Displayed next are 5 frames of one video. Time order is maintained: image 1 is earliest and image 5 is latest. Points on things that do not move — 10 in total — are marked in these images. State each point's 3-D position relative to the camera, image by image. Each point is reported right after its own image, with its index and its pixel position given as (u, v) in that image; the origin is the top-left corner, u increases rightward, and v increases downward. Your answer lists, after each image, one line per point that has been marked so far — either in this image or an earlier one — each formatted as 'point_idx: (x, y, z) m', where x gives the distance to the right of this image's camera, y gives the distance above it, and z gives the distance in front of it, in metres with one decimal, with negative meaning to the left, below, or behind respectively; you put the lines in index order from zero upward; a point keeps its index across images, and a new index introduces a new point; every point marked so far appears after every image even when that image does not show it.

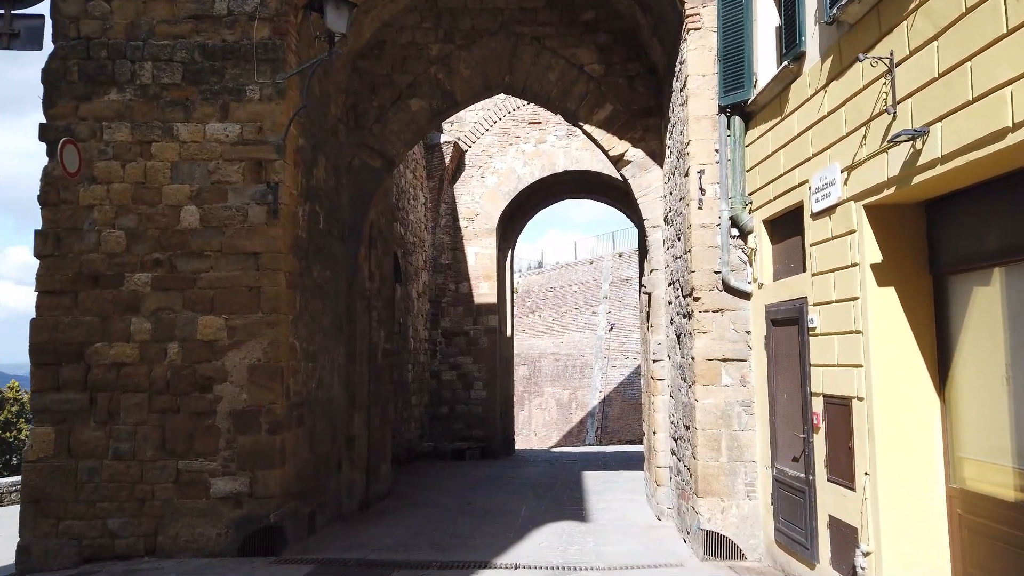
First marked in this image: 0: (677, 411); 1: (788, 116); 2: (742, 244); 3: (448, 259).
0: (+1.2, -0.9, +5.6) m
1: (+1.6, +1.0, +4.2) m
2: (+1.5, +0.3, +4.9) m
3: (-1.1, +0.5, +12.2) m
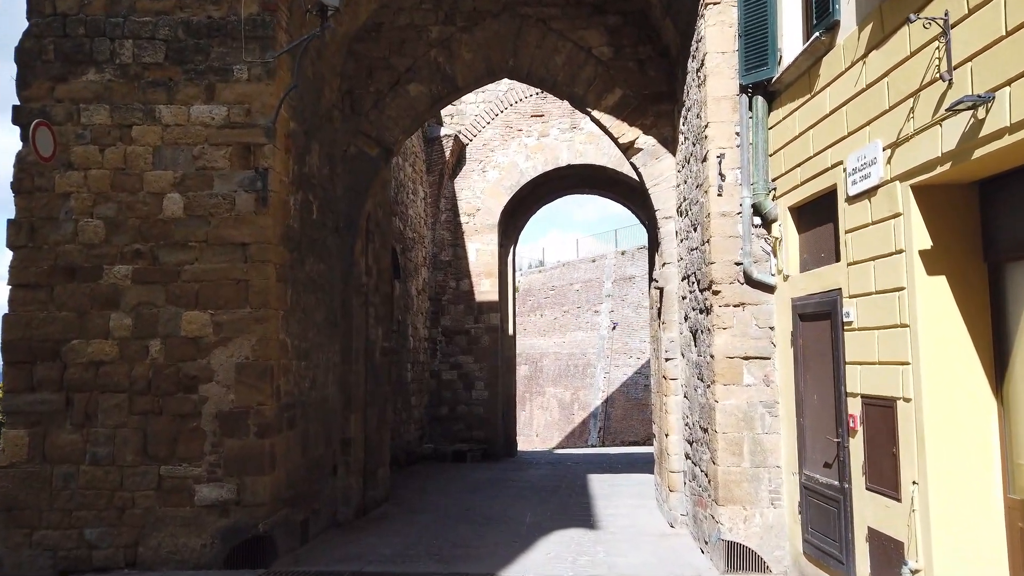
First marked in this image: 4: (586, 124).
0: (+1.3, -0.9, +5.3) m
1: (+1.6, +1.0, +3.9) m
2: (+1.6, +0.3, +4.5) m
3: (-1.0, +0.5, +11.8) m
4: (+1.2, +2.6, +11.7) m
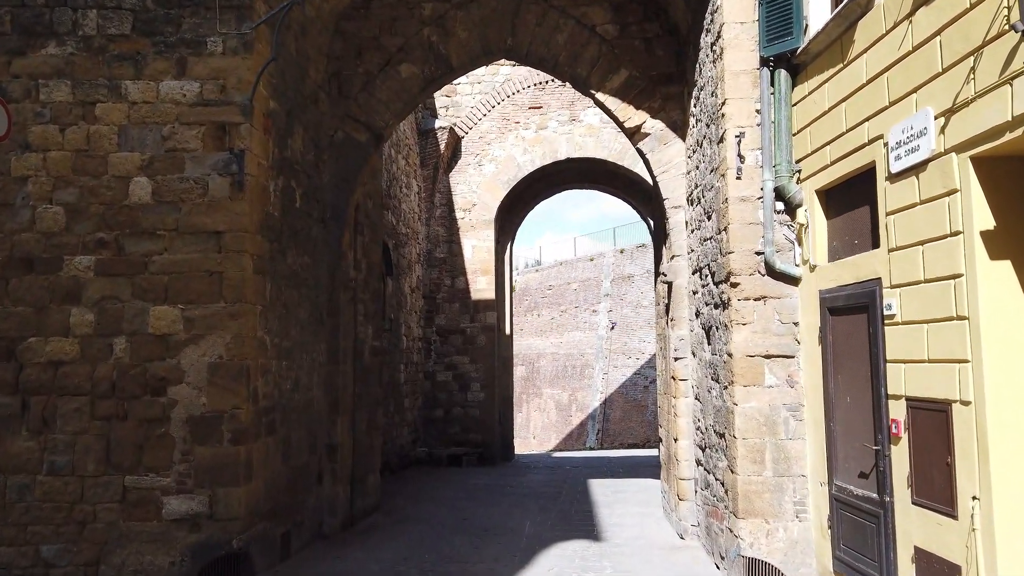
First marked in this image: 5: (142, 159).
0: (+1.3, -0.8, +4.9) m
1: (+1.6, +1.1, +3.5) m
2: (+1.5, +0.4, +4.2) m
3: (-1.1, +0.5, +11.4) m
4: (+1.1, +2.6, +11.3) m
5: (-2.2, +0.8, +4.4) m
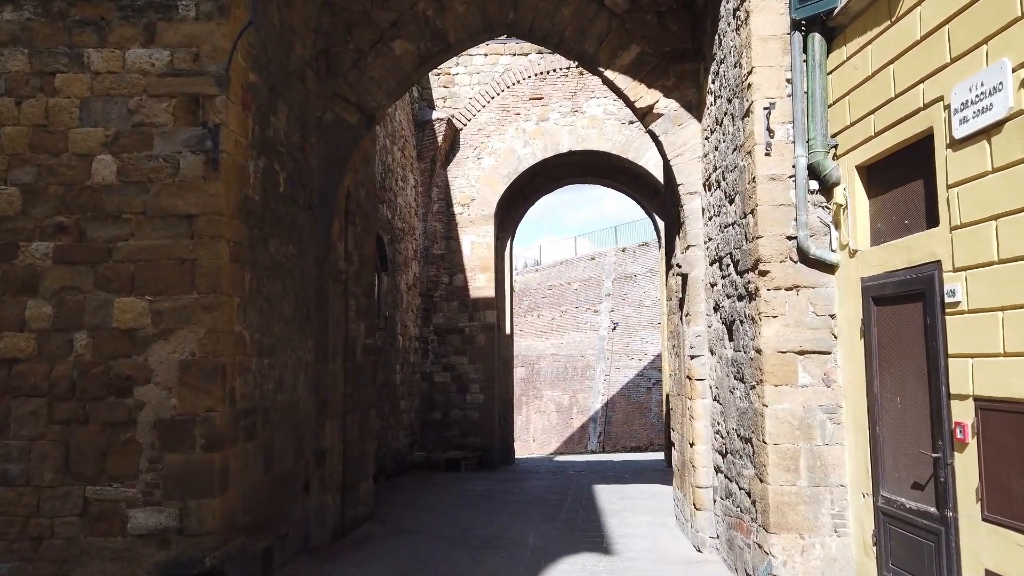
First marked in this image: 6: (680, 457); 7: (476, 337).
0: (+1.3, -0.8, +4.5) m
1: (+1.6, +1.1, +3.1) m
2: (+1.6, +0.4, +3.7) m
3: (-1.1, +0.6, +11.0) m
4: (+1.1, +2.6, +10.9) m
5: (-2.2, +0.8, +3.9) m
6: (+1.3, -1.3, +5.7) m
7: (-0.5, -0.7, +10.8) m
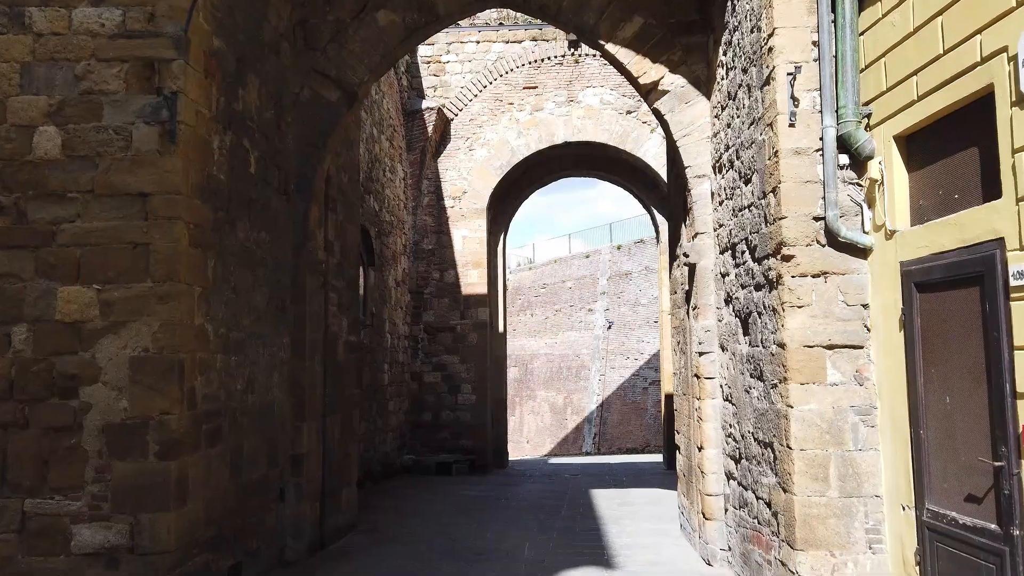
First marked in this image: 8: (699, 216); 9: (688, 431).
0: (+1.3, -0.7, +4.1) m
1: (+1.6, +1.2, +2.7) m
2: (+1.5, +0.5, +3.3) m
3: (-1.2, +0.6, +10.6) m
4: (+1.0, +2.7, +10.5) m
5: (-2.2, +0.9, +3.5) m
6: (+1.2, -1.2, +5.3) m
7: (-0.6, -0.7, +10.4) m
8: (+1.2, +0.5, +4.8) m
9: (+1.2, -1.0, +5.2) m
